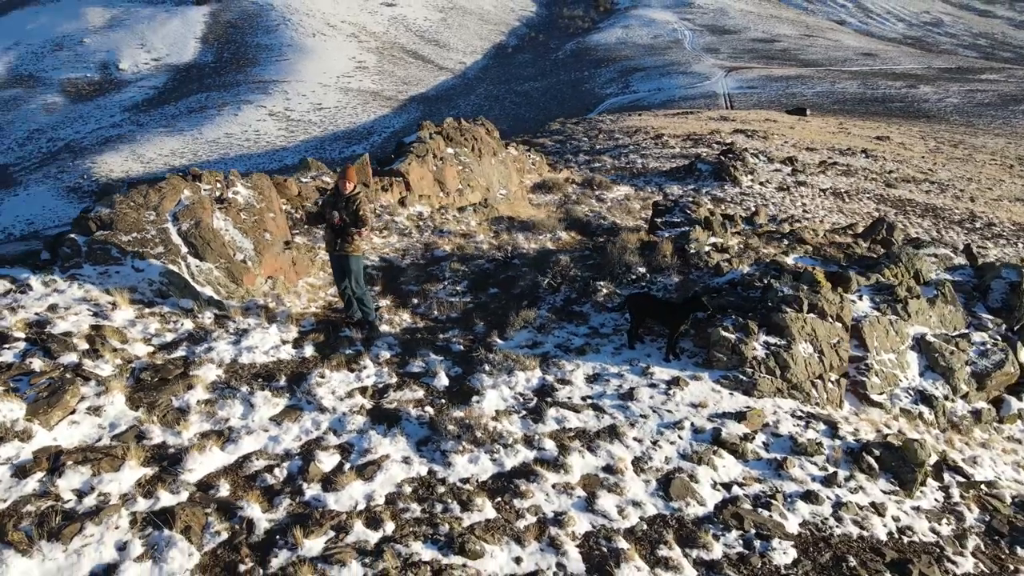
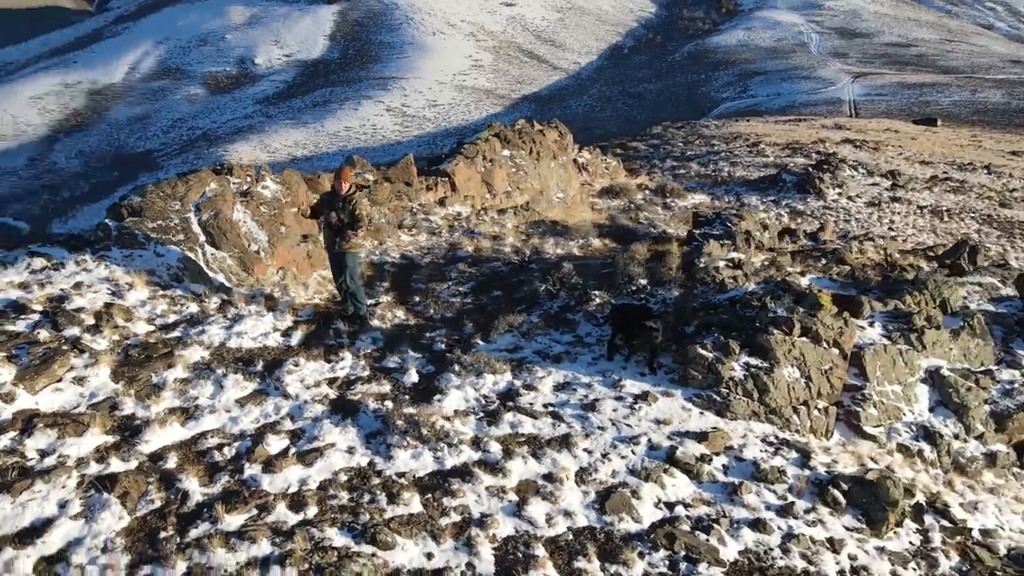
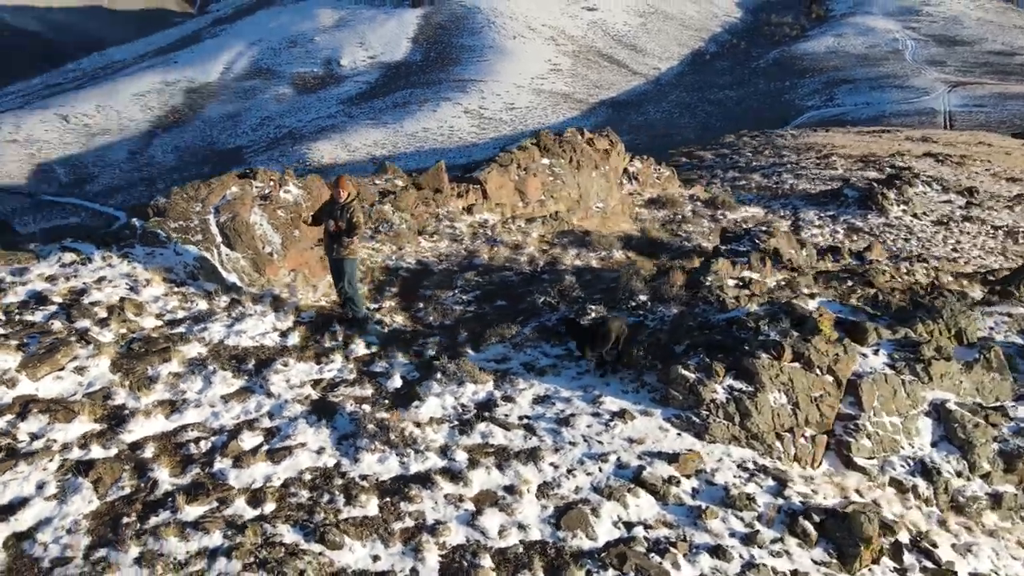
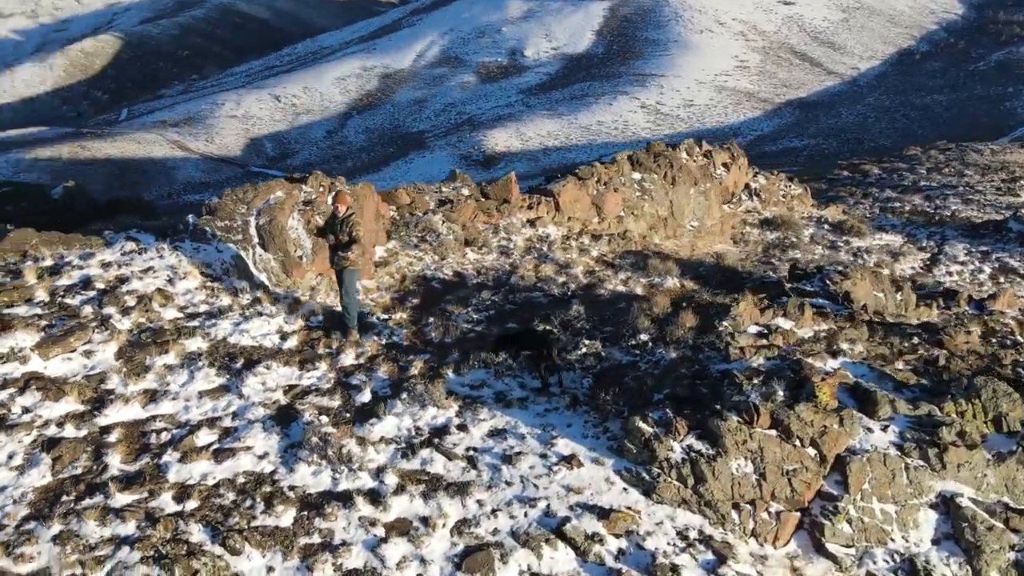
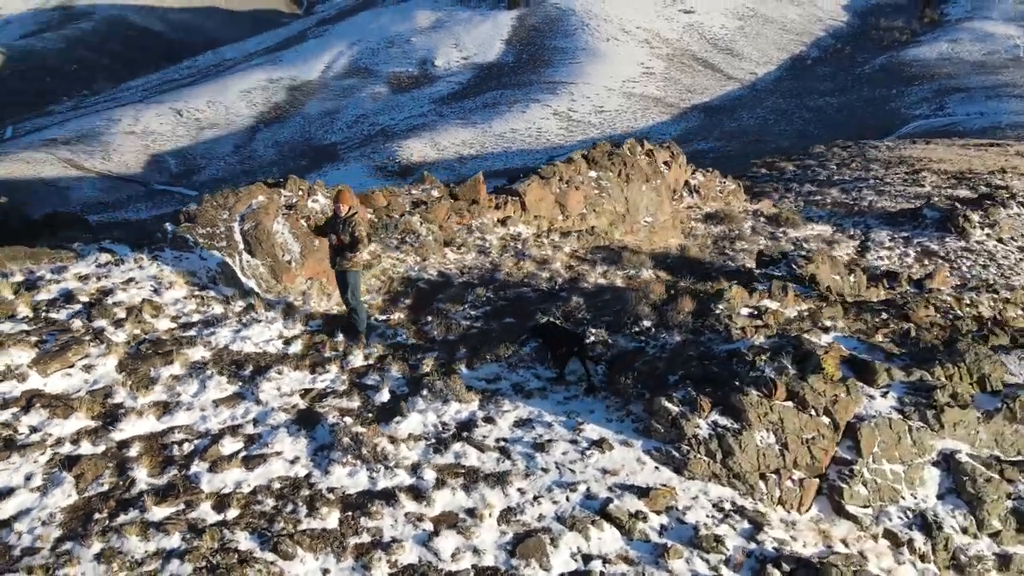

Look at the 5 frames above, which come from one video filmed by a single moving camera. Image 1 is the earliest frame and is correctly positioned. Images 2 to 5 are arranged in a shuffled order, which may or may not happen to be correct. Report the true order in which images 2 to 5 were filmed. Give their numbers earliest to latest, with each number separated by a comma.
2, 3, 5, 4
